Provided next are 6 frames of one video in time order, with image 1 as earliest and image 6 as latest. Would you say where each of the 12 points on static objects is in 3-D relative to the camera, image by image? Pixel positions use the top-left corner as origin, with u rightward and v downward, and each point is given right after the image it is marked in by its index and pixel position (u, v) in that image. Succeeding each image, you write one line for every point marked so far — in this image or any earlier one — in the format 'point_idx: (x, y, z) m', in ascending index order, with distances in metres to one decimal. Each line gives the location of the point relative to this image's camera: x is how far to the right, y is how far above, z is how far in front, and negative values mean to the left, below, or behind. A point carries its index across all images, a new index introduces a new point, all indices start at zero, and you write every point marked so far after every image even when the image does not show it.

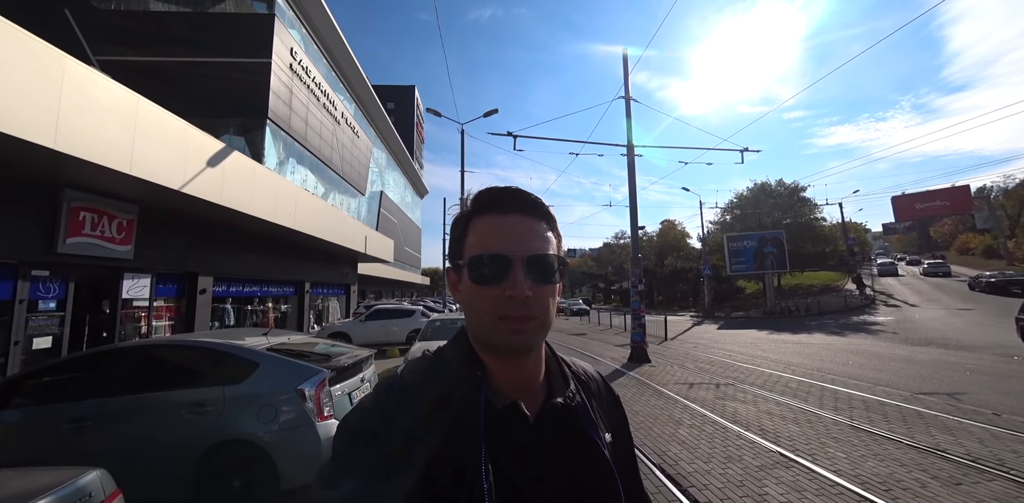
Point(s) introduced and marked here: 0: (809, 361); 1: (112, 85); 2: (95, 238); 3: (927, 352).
0: (+8.0, -2.9, +10.3) m
1: (-7.5, +3.1, +7.2) m
2: (-9.3, +0.3, +8.5) m
3: (+11.6, -2.8, +10.7) m
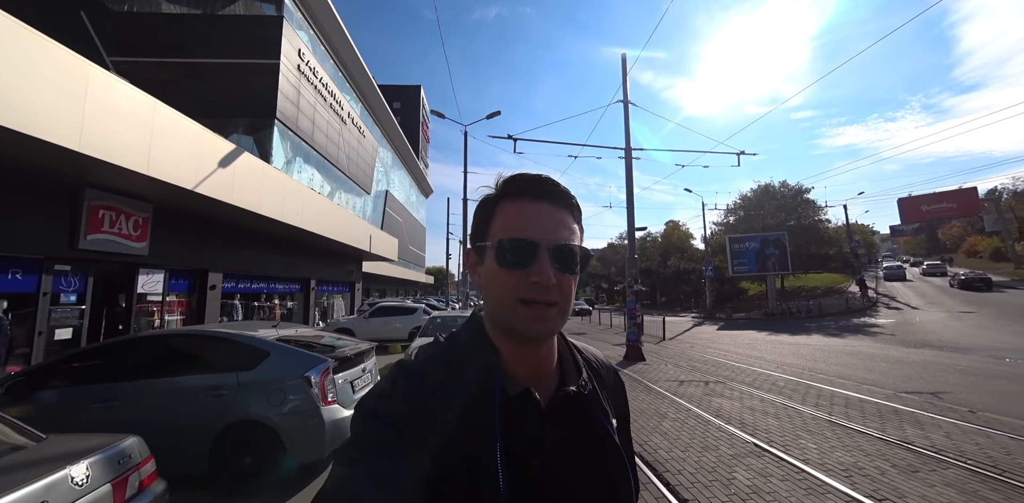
0: (+8.0, -3.0, +10.5) m
1: (-7.5, +3.2, +7.5) m
2: (-9.3, +0.4, +8.9) m
3: (+11.6, -2.9, +10.9) m
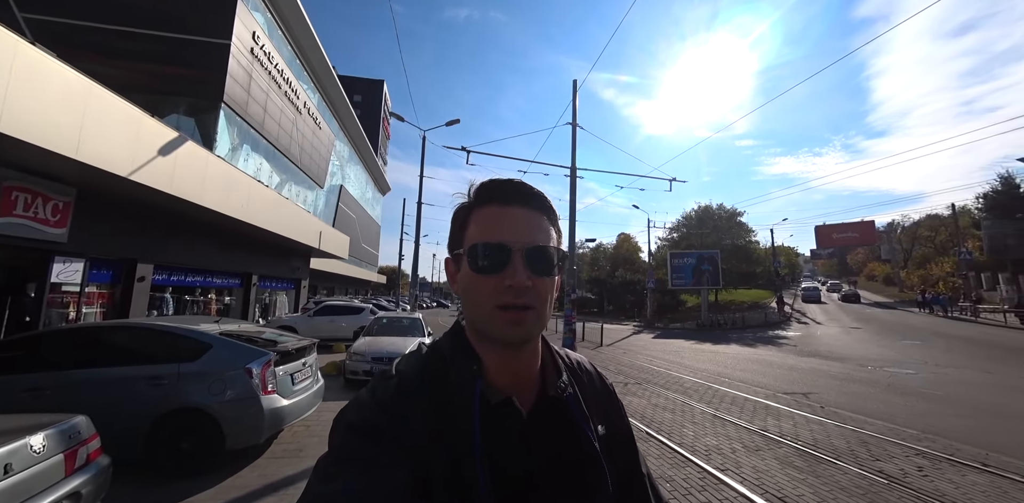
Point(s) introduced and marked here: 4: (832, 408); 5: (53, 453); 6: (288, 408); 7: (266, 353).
0: (+6.3, -3.6, +11.9) m
1: (-8.4, +3.4, +7.2) m
2: (-10.6, +0.7, +8.4) m
3: (+9.8, -3.7, +12.6) m
4: (+5.6, -2.8, +6.6) m
5: (-2.7, -1.2, +2.2) m
6: (-2.4, -1.7, +4.1) m
7: (-2.6, -1.1, +4.1) m
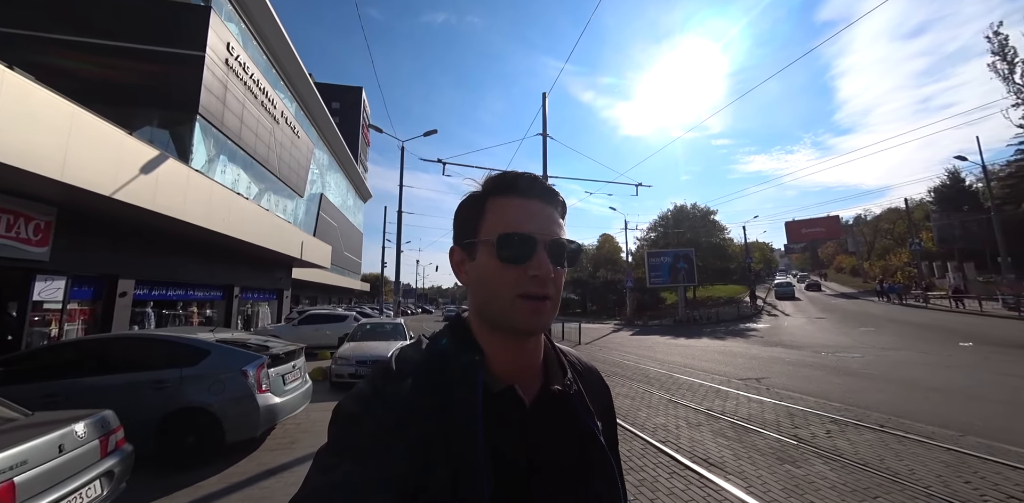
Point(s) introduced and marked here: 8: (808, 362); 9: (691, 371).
0: (+5.6, -3.5, +12.7) m
1: (-9.1, +3.1, +7.5) m
2: (-11.2, +0.3, +8.6) m
3: (+9.2, -3.5, +13.6) m
4: (+5.2, -2.7, +7.4) m
5: (-3.0, -1.3, +2.7) m
6: (-2.7, -1.8, +4.5) m
7: (-3.0, -1.3, +4.6) m
8: (+8.4, -3.1, +10.8) m
9: (+4.7, -3.1, +10.0) m
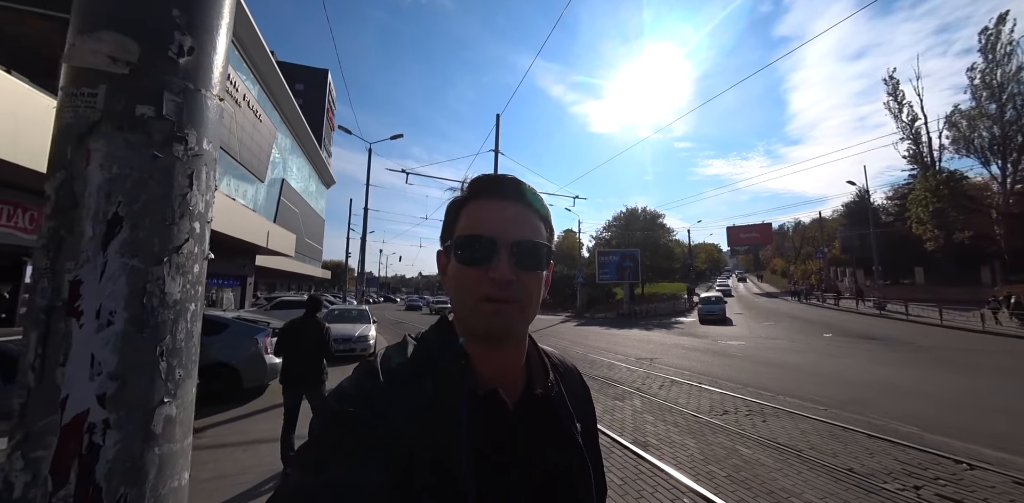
0: (+3.7, -3.7, +15.2) m
1: (-10.2, +3.3, +8.6) m
2: (-12.5, +0.6, +9.5) m
3: (+7.2, -3.8, +16.4) m
4: (+3.8, -2.9, +9.9) m
5: (-3.9, -1.4, +4.4) m
6: (-3.8, -1.9, +6.3) m
7: (-4.1, -1.3, +6.3) m
8: (+6.7, -3.4, +13.5) m
9: (+3.0, -3.3, +12.4) m
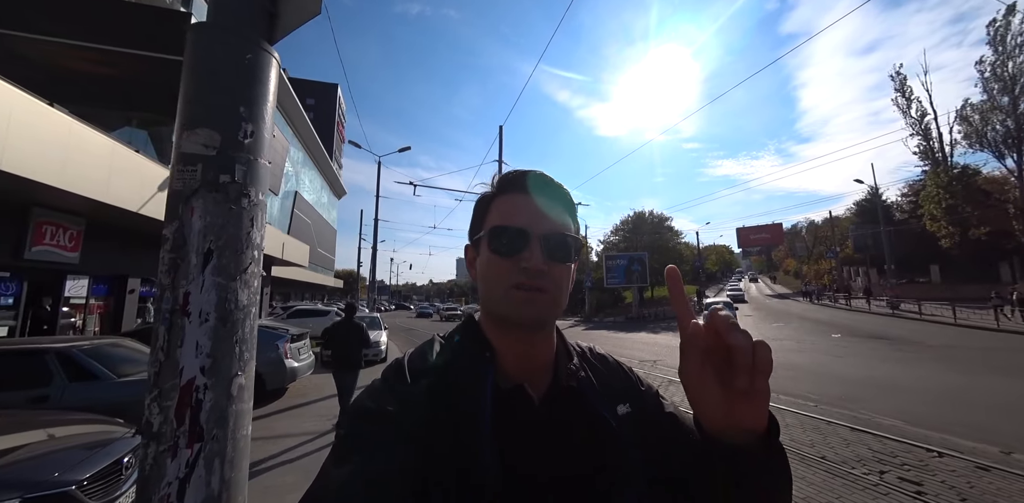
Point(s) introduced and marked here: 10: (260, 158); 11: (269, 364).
0: (+4.1, -3.9, +15.4) m
1: (-10.2, +2.9, +9.3) m
2: (-12.4, +0.1, +10.2) m
3: (+7.5, -3.9, +16.5) m
4: (+3.9, -3.0, +10.1) m
5: (-3.9, -1.6, +4.9) m
6: (-3.8, -2.1, +6.8) m
7: (-4.1, -1.5, +6.8) m
8: (+6.9, -3.5, +13.7) m
9: (+3.3, -3.5, +12.7) m
10: (-0.9, +0.3, +1.4) m
11: (-4.1, -1.9, +6.4) m
